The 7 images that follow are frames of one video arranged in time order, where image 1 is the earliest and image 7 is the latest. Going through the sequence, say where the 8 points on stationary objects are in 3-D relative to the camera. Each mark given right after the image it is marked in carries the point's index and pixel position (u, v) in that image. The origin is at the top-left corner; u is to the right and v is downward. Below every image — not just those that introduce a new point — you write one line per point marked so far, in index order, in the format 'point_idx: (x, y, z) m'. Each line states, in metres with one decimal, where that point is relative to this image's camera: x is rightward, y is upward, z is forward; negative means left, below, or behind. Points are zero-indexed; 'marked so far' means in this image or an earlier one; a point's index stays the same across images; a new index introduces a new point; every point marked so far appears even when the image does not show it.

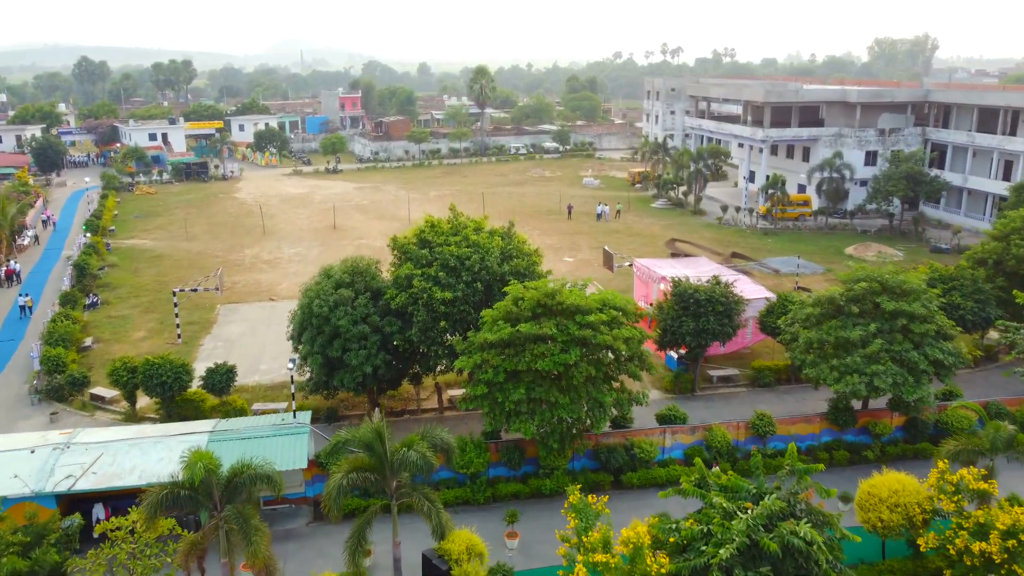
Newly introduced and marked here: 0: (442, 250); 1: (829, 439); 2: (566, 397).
0: (-1.4, +0.8, +16.3) m
1: (+6.0, -2.9, +15.6) m
2: (+0.9, -1.8, +13.3) m
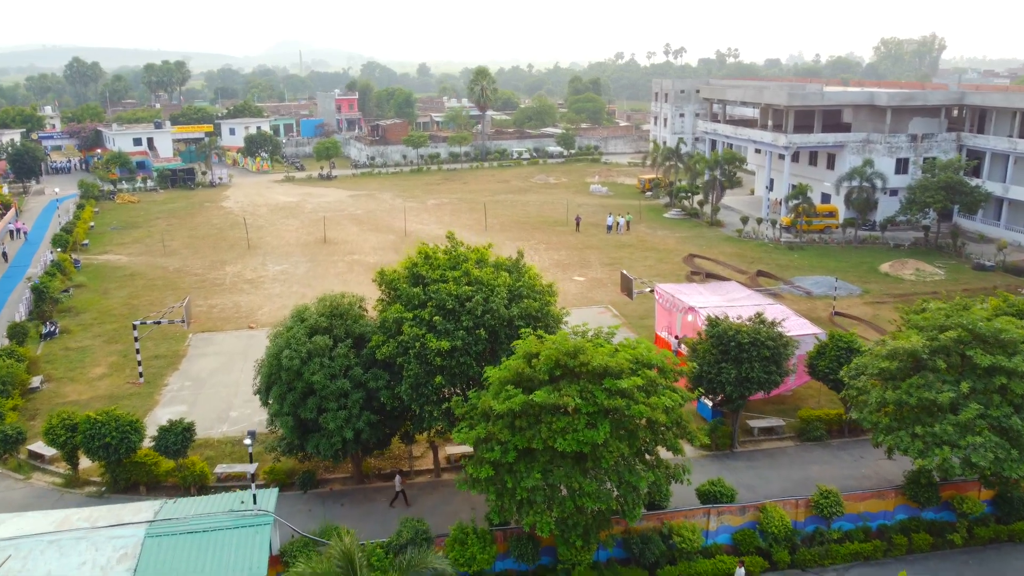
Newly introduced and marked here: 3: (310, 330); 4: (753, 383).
0: (-1.2, 0.0, +13.6) m
1: (+6.2, -3.6, +12.9) m
2: (+1.0, -2.5, +10.7) m
3: (-3.3, -0.7, +13.5) m
4: (+4.4, -1.7, +15.0) m
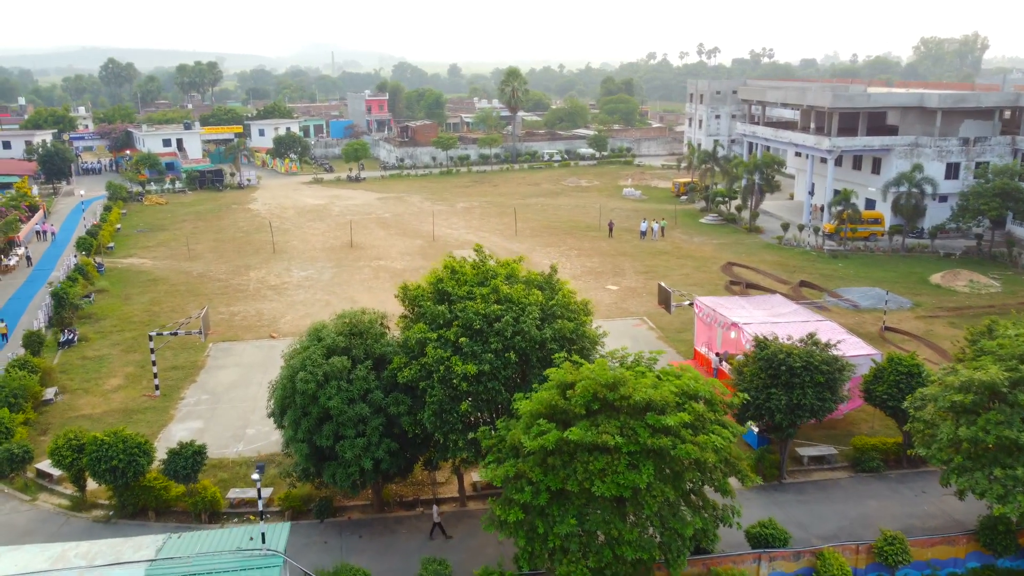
0: (-0.7, -0.3, +12.6) m
1: (+6.6, -3.9, +11.6) m
2: (+1.4, -2.8, +9.6) m
3: (-2.8, -0.9, +12.6) m
4: (+5.0, -2.1, +13.8) m
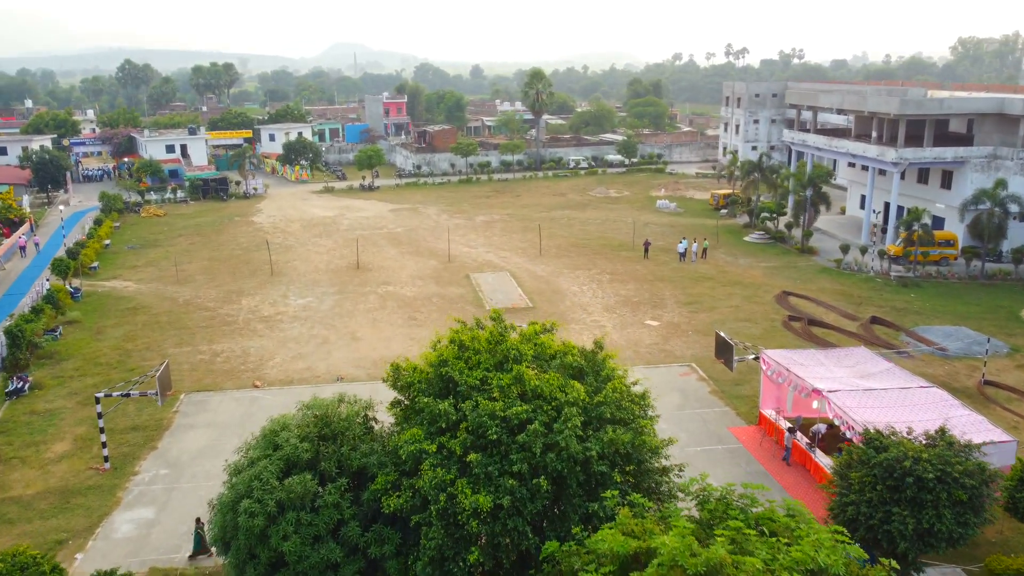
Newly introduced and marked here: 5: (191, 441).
0: (-0.4, -1.3, +9.0) m
1: (+6.9, -5.0, +7.9) m
2: (+1.6, -3.8, +6.0) m
3: (-2.5, -1.9, +9.1) m
4: (+5.3, -3.1, +10.2) m
5: (-6.6, -3.1, +16.9) m
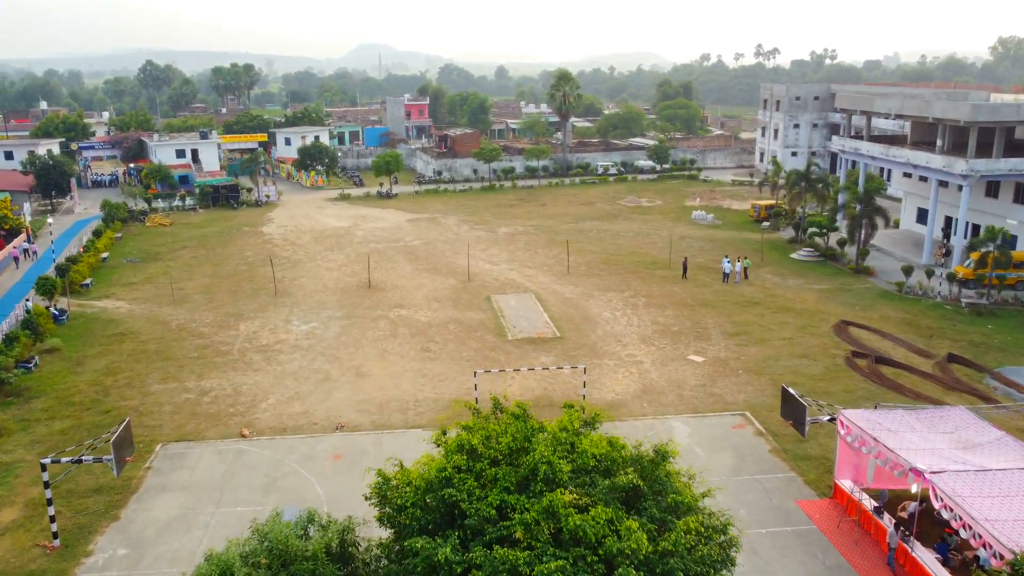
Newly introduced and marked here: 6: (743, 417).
0: (-0.2, -2.0, +6.4) m
1: (+7.1, -5.8, +5.0) m
2: (+1.8, -4.6, +3.3) m
3: (-2.3, -2.7, +6.5) m
4: (+5.5, -3.9, +7.3) m
5: (-6.2, -3.9, +14.4) m
6: (+5.0, -2.8, +17.7) m
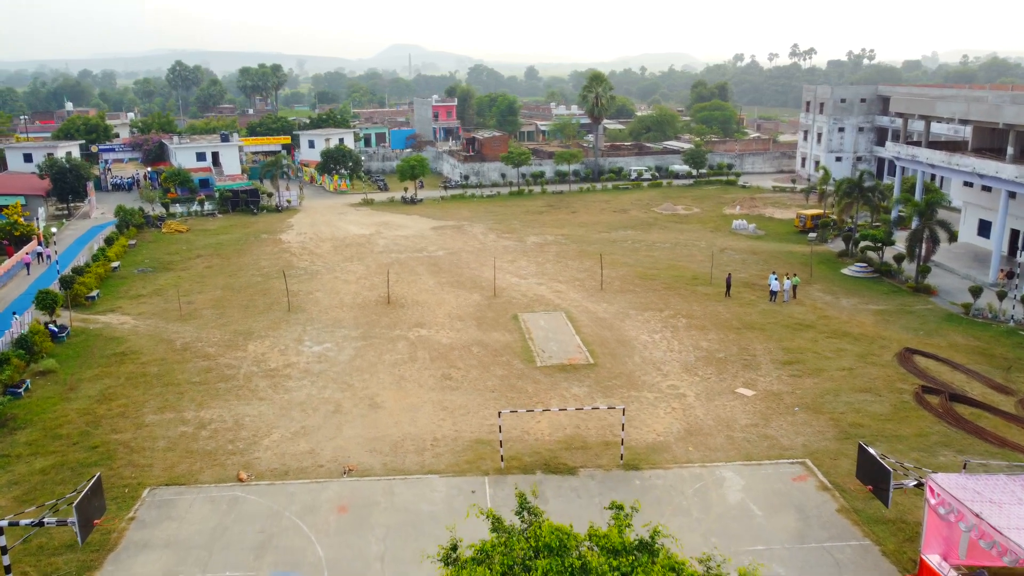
0: (0.0, -2.6, +4.4) m
1: (+7.1, -6.4, +2.8) m
2: (+1.8, -5.1, +1.2) m
3: (-2.1, -3.2, +4.6) m
4: (+5.7, -4.5, +5.2) m
5: (-5.7, -4.3, +12.6) m
6: (+5.5, -3.4, +15.6) m
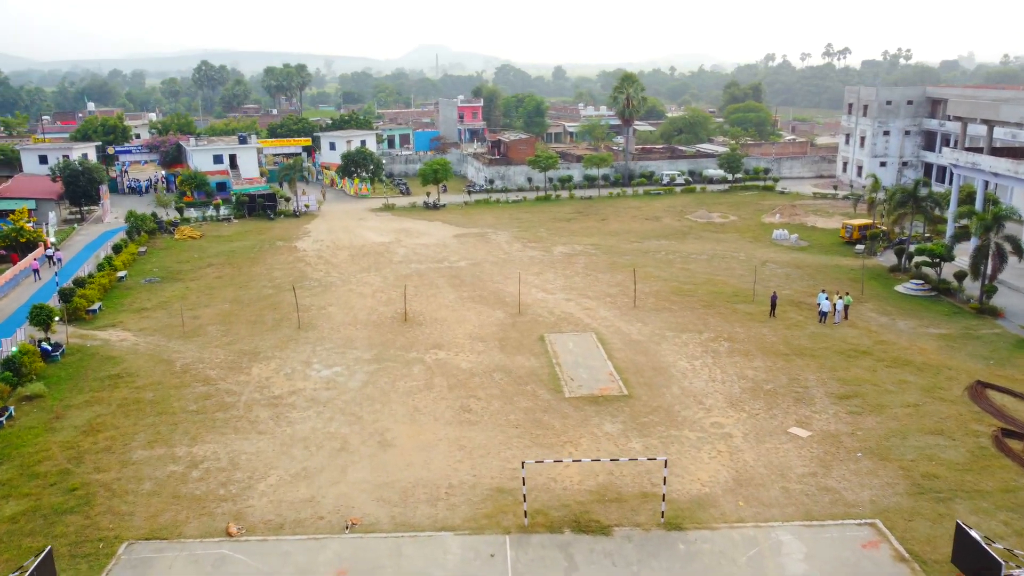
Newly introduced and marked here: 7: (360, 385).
0: (+0.1, -3.1, +2.5) m
1: (+7.1, -7.0, +0.7) m
2: (+1.8, -5.7, -0.7) m
3: (-2.0, -3.7, +2.8) m
4: (+5.8, -5.1, +3.1) m
5: (-5.4, -4.8, +10.9) m
6: (+5.9, -3.9, +13.5) m
7: (-3.6, -2.3, +19.9) m
